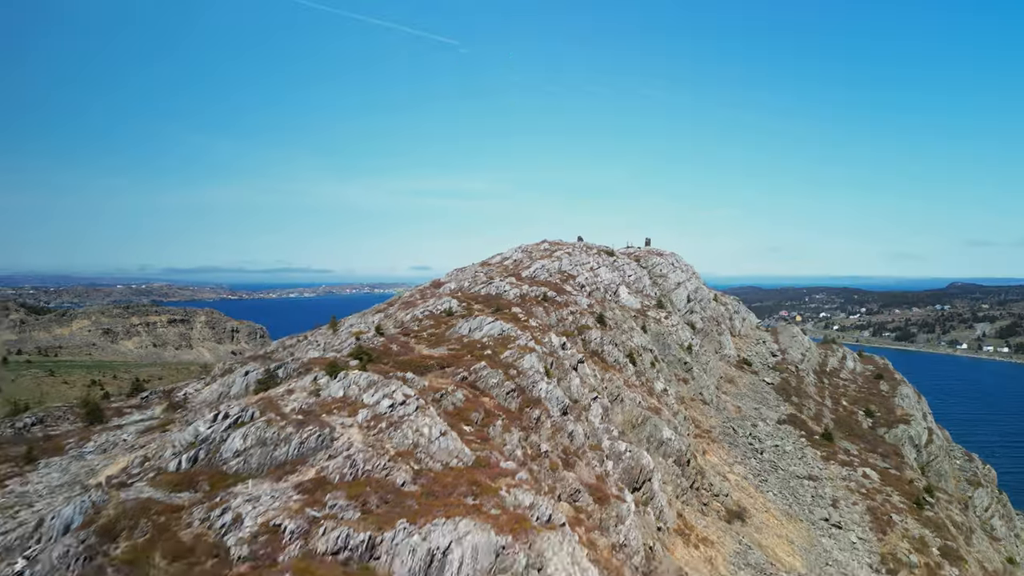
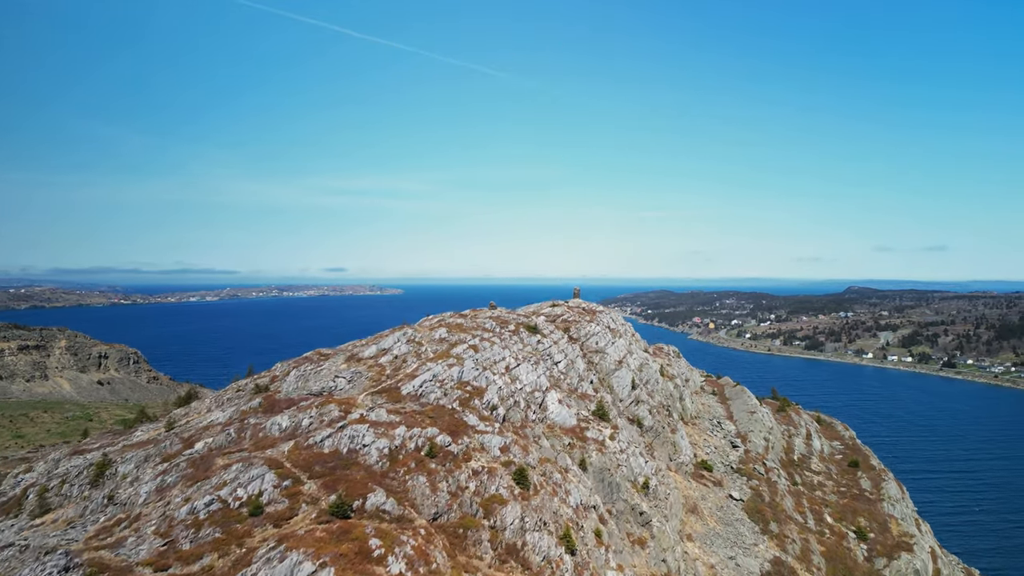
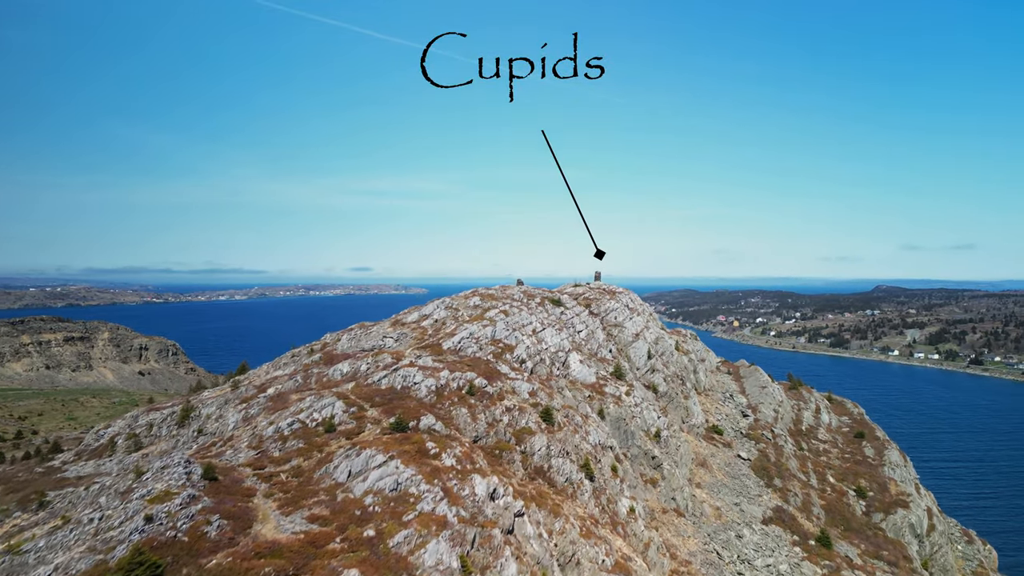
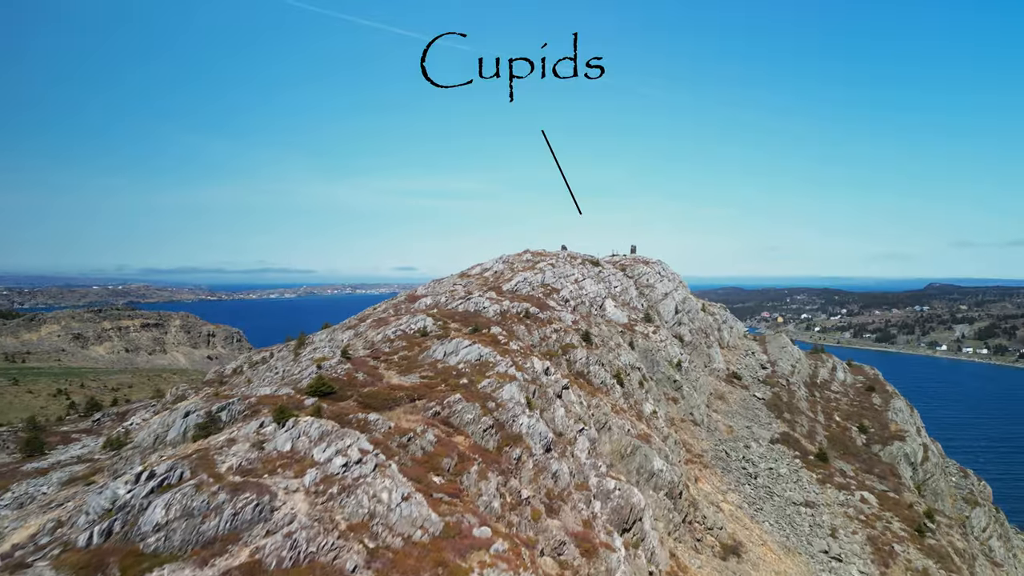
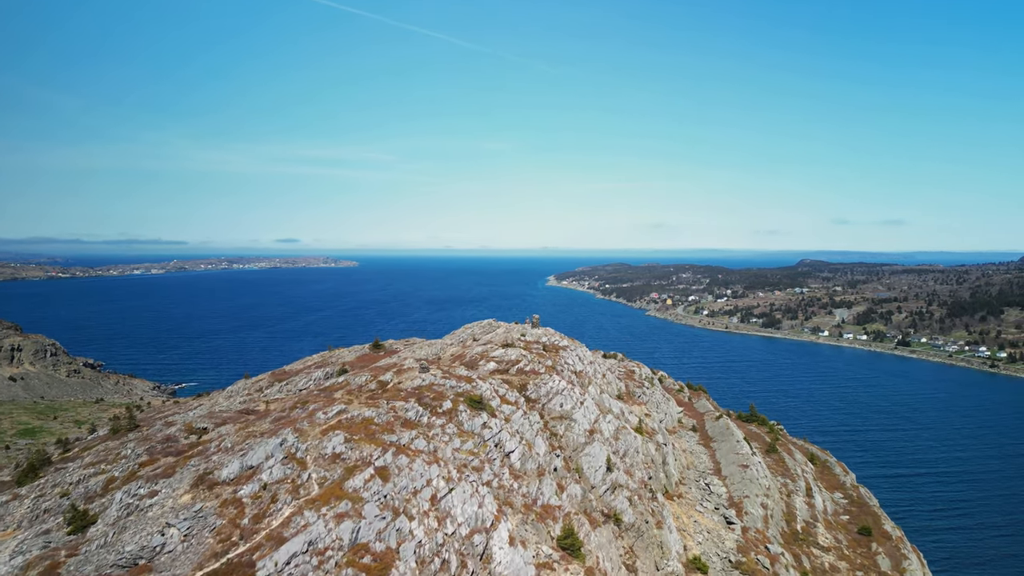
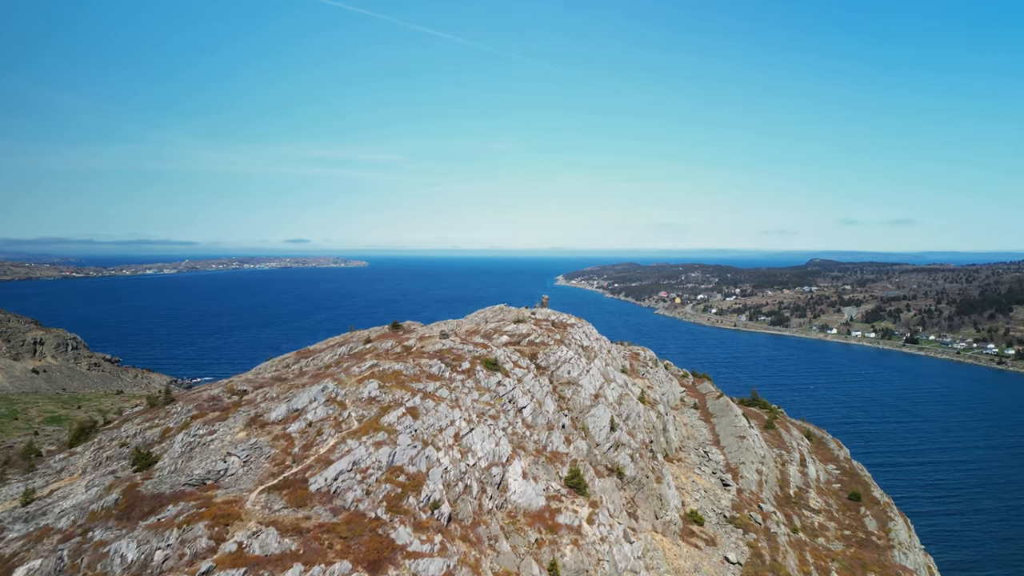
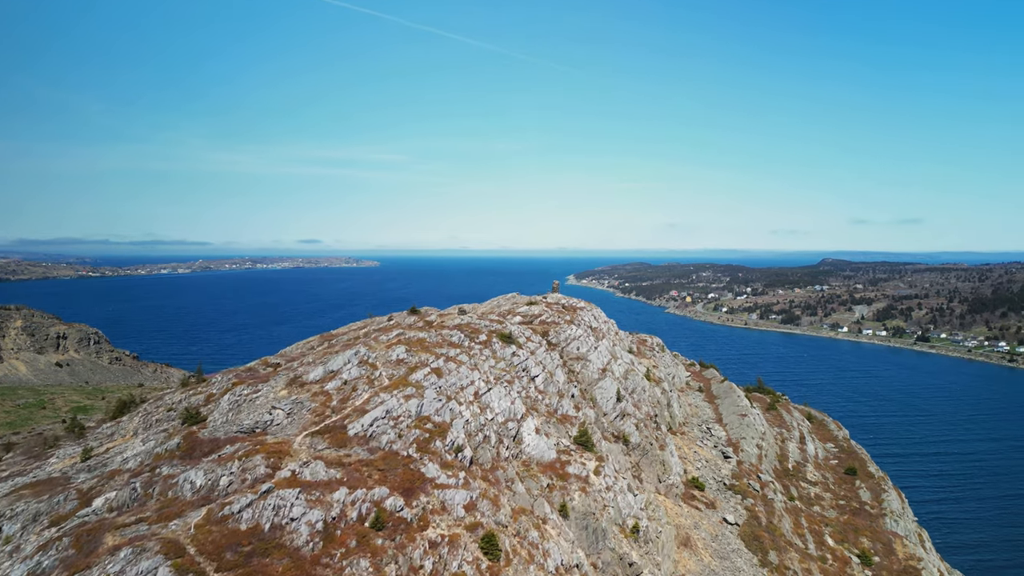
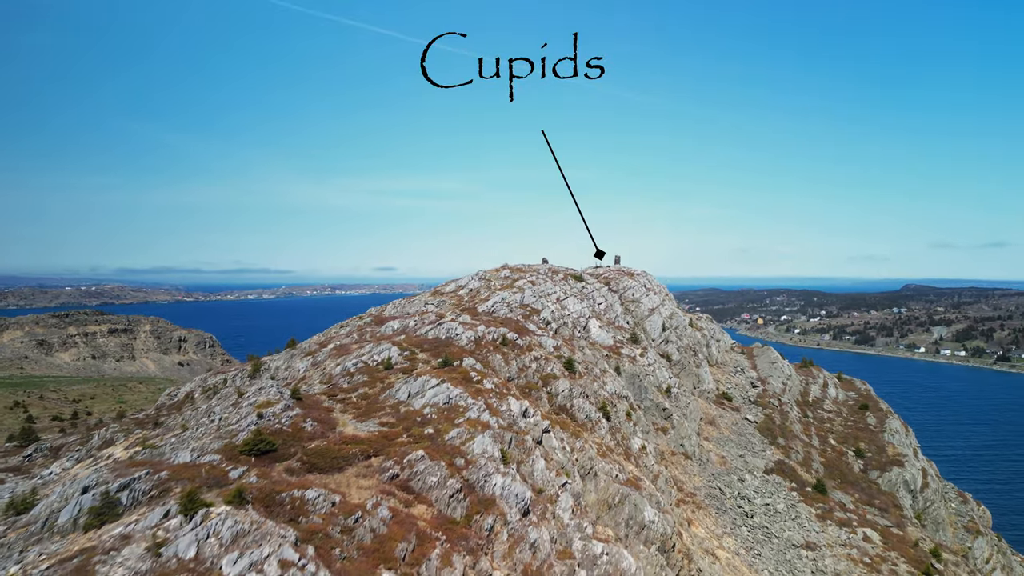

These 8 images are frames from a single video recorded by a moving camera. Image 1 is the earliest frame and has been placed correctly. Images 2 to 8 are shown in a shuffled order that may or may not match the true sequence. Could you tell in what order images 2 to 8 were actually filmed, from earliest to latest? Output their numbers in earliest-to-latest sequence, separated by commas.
4, 8, 3, 2, 7, 6, 5
